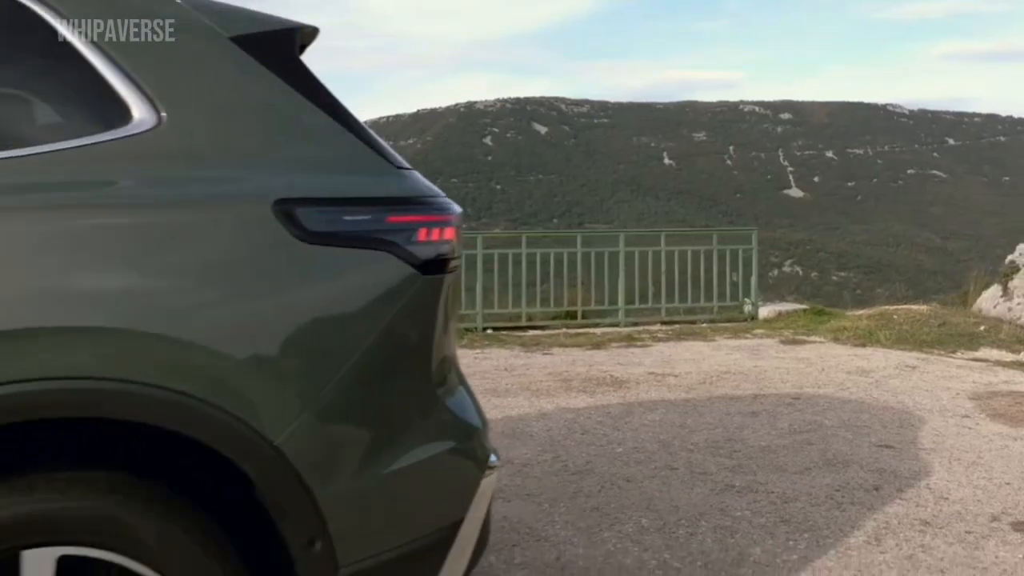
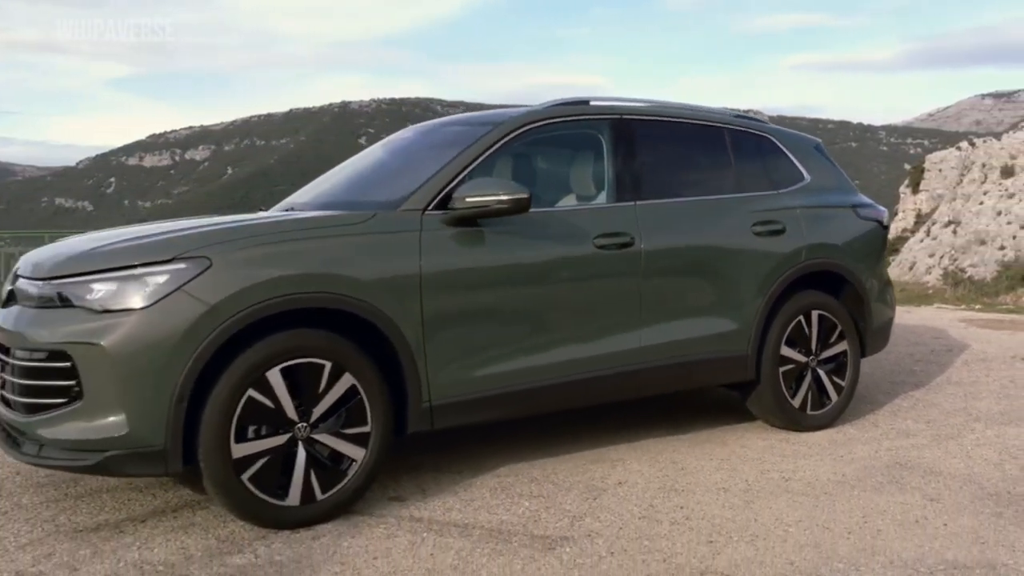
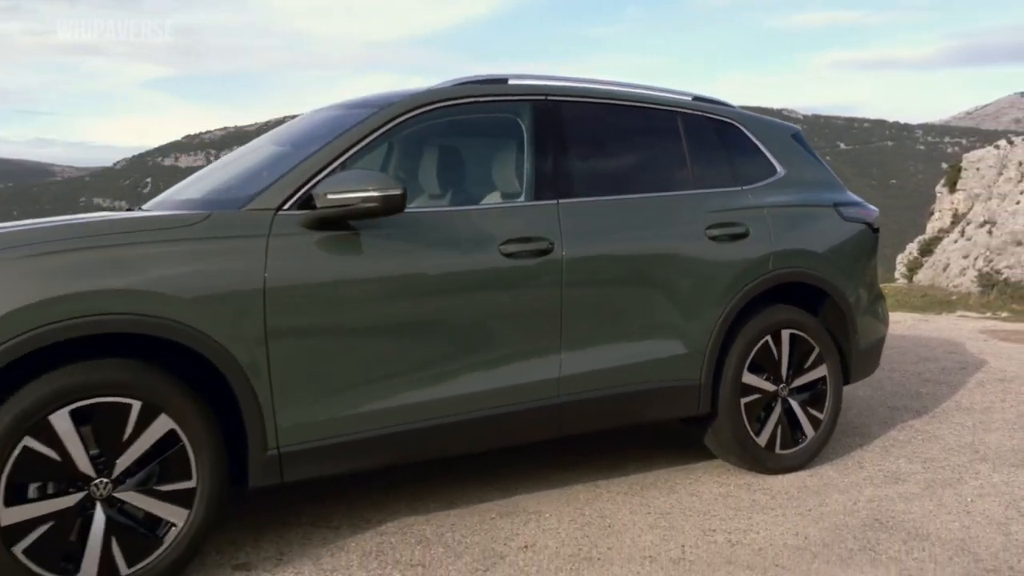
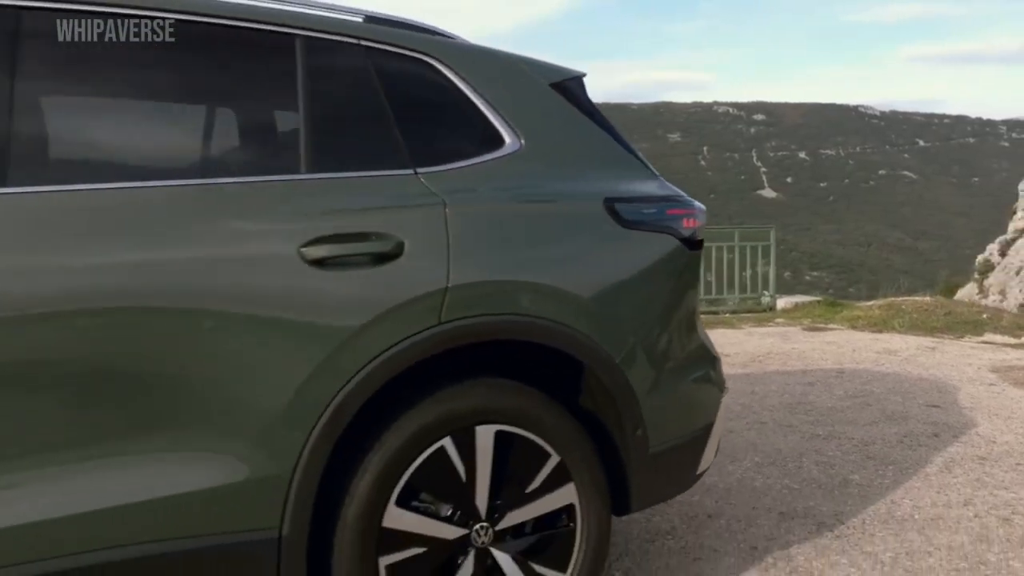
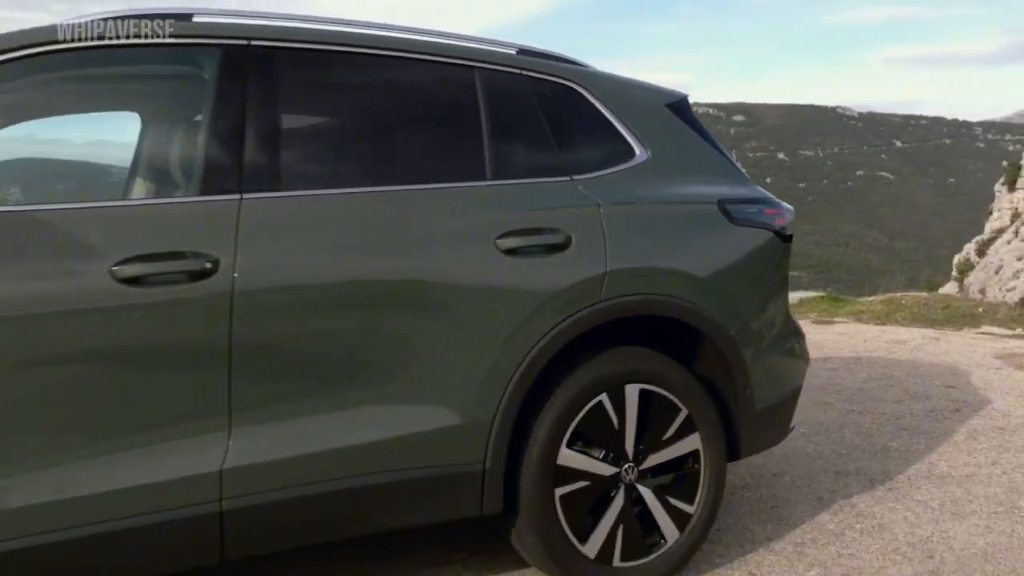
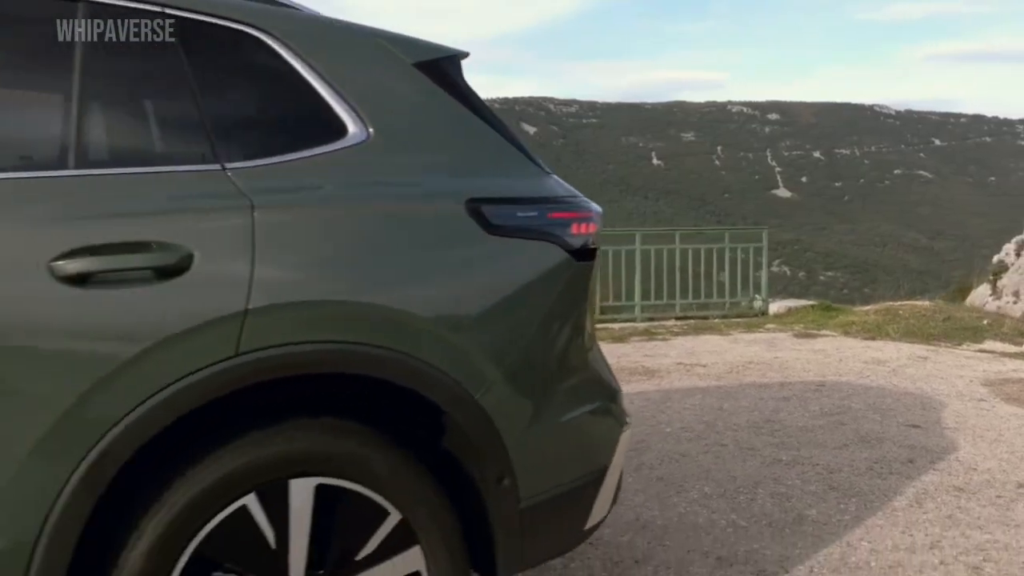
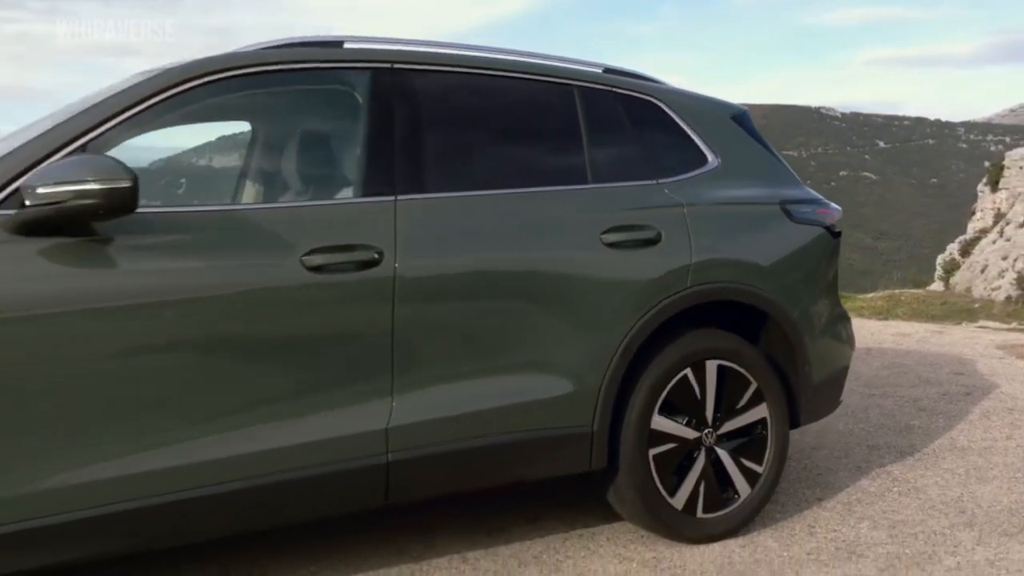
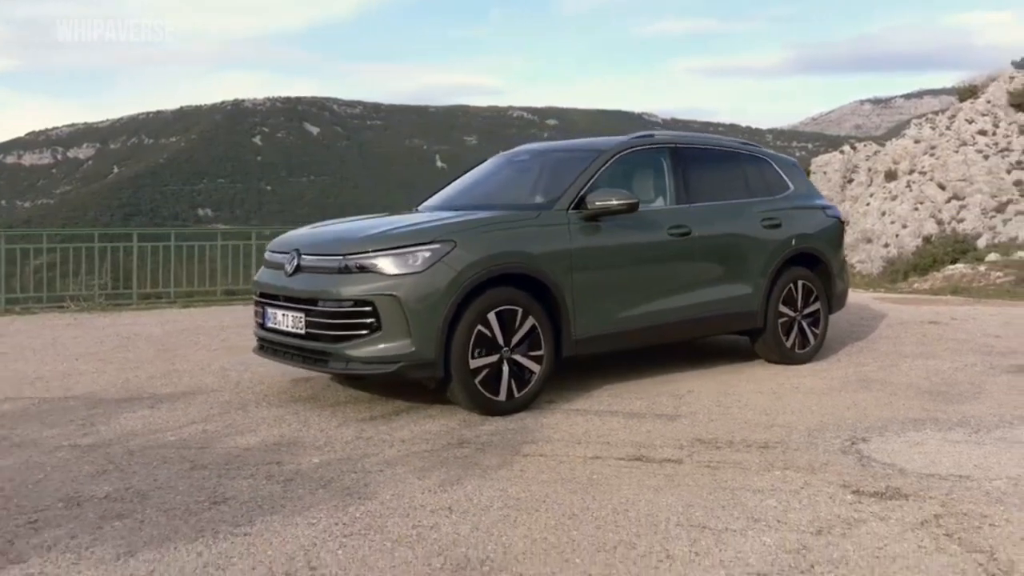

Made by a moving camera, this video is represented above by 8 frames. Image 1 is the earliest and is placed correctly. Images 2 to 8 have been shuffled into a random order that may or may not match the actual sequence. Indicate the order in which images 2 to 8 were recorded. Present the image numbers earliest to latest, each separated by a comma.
6, 4, 5, 7, 3, 2, 8
